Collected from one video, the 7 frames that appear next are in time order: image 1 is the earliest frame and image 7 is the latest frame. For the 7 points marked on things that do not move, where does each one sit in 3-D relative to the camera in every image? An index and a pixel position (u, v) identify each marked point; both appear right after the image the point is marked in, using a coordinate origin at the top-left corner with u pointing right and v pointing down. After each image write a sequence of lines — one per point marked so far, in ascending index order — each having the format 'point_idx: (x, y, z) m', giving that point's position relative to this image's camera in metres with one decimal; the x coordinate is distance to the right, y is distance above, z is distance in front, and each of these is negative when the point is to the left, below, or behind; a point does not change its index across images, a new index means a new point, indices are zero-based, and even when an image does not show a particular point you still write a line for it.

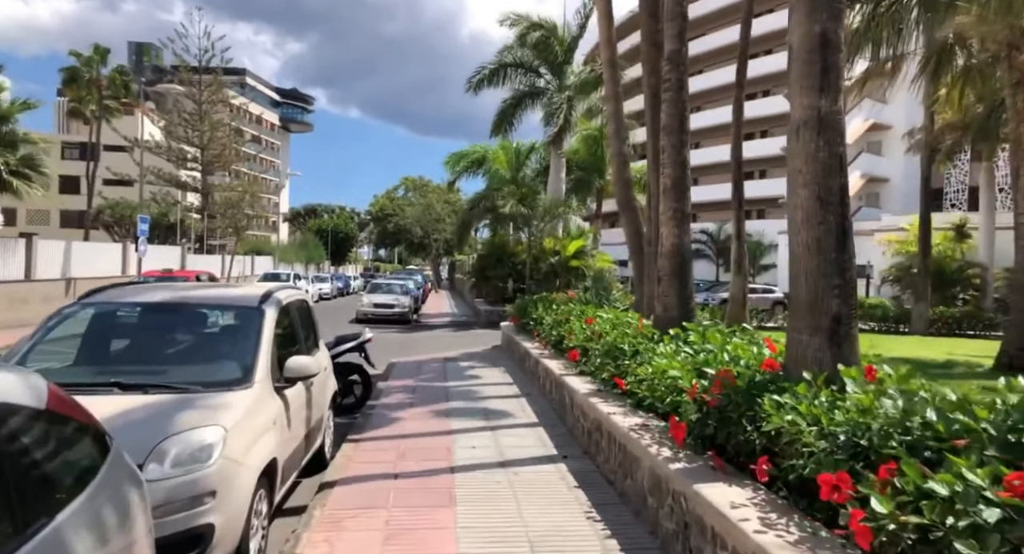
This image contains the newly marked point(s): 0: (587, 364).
0: (+1.0, -1.2, +8.1) m
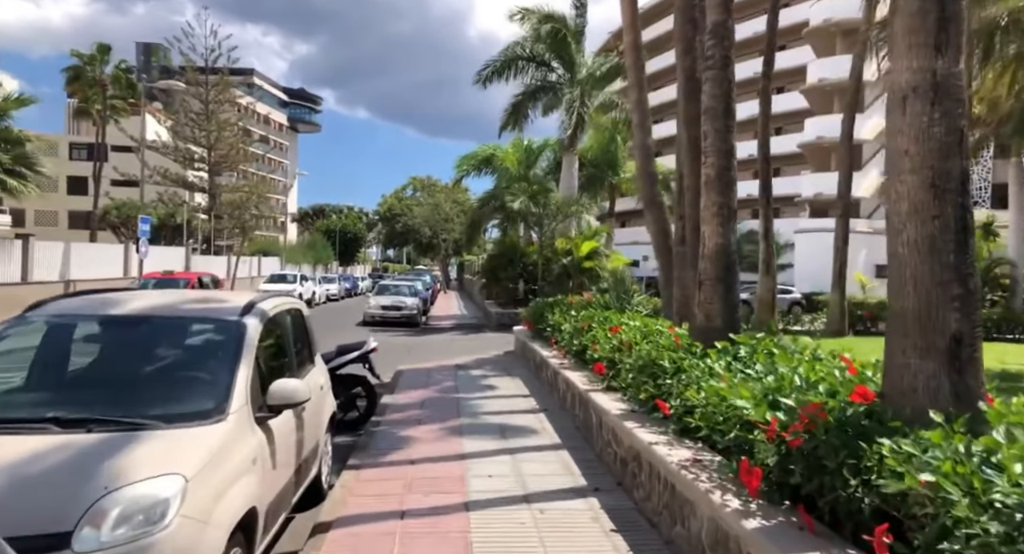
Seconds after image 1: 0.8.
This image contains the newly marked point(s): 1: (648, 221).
0: (+1.2, -1.2, +7.2) m
1: (+2.3, +1.0, +10.5) m
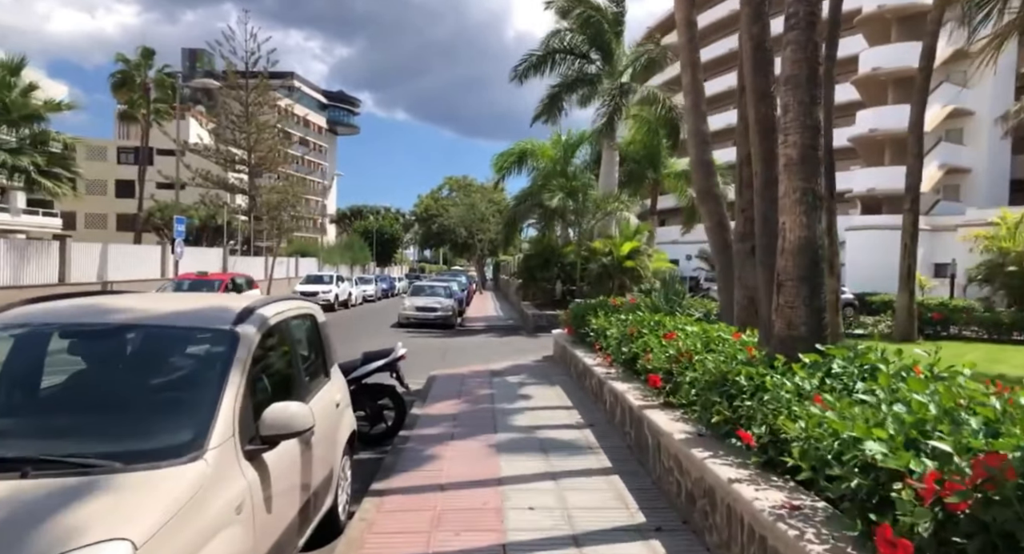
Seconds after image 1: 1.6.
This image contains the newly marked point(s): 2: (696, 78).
0: (+1.7, -1.2, +6.3) m
1: (+2.9, +1.0, +9.5) m
2: (+2.9, +3.1, +9.6) m
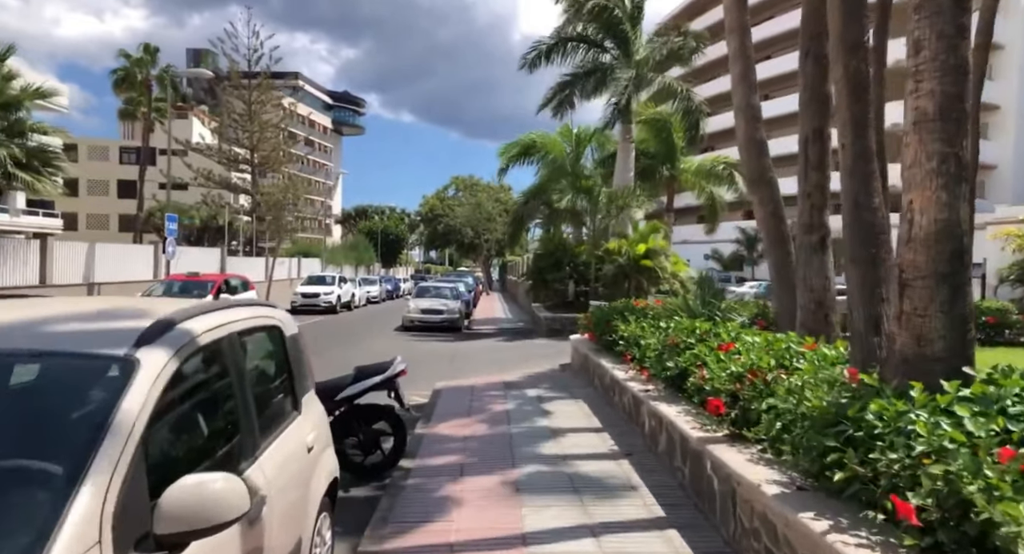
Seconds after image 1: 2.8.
0: (+1.9, -1.2, +4.9) m
1: (+3.2, +1.0, +8.2) m
2: (+3.1, +3.1, +8.3) m
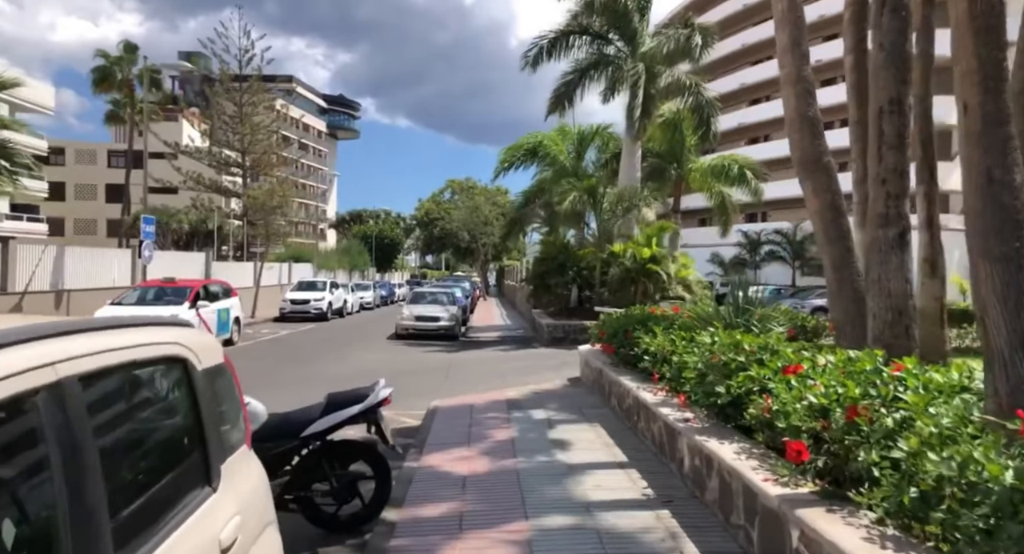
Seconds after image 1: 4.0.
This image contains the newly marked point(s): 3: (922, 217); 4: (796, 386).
0: (+2.0, -1.2, +3.6) m
1: (+3.3, +0.9, +6.9) m
2: (+3.2, +3.1, +7.0) m
3: (+6.8, +1.0, +10.4) m
4: (+2.1, -0.8, +4.8) m
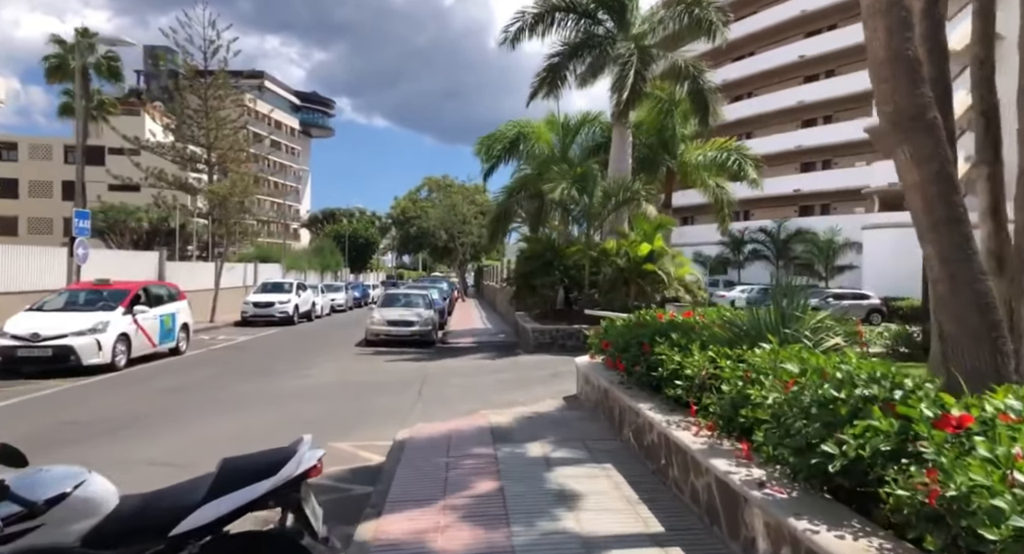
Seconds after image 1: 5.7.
0: (+2.1, -1.2, +1.7) m
1: (+3.2, +0.9, +5.1) m
2: (+3.1, +3.1, +5.2) m
3: (+6.6, +1.0, +8.7) m
4: (+2.1, -0.8, +2.9) m
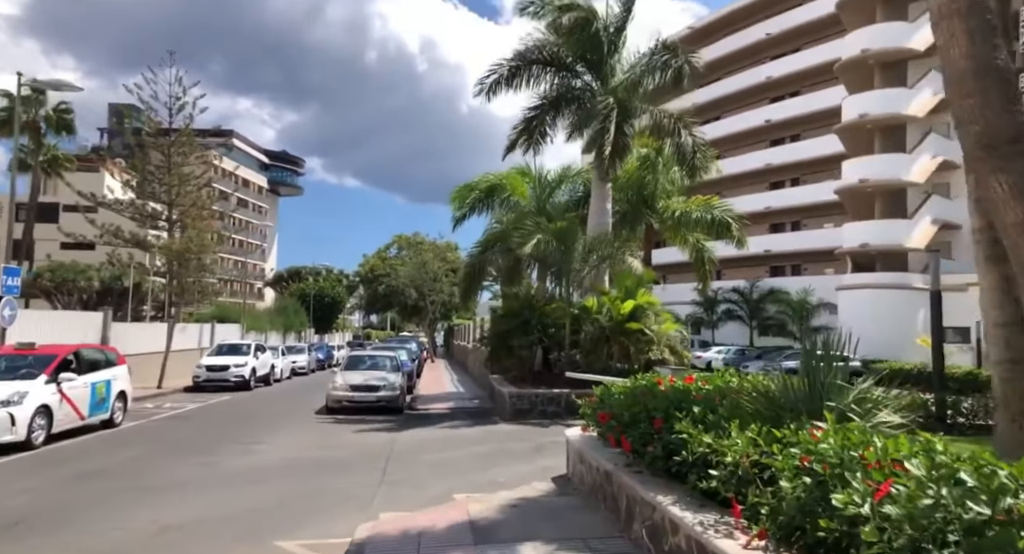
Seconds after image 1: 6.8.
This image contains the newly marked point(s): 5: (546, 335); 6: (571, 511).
0: (+2.2, -1.3, +0.5) m
1: (+3.1, +0.5, +4.1) m
2: (+3.1, +2.7, +4.4) m
3: (+6.4, +0.3, +7.9) m
4: (+2.2, -1.0, +1.7) m
5: (+1.1, -1.9, +20.5) m
6: (+0.7, -2.7, +7.3) m
